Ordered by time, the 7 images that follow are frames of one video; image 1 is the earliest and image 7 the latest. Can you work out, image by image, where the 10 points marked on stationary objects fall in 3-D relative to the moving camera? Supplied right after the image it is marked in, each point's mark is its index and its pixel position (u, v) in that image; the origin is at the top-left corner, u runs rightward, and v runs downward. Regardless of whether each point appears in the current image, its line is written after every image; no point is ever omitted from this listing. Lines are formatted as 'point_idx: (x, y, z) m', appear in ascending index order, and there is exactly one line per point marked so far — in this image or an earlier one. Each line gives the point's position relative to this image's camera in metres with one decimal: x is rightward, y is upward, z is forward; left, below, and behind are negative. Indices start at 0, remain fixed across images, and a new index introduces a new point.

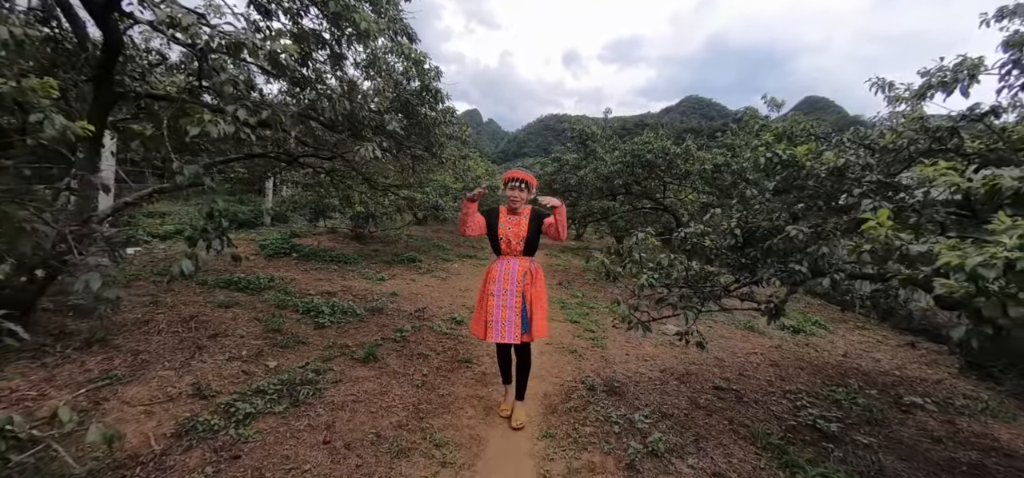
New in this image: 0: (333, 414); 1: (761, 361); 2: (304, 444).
0: (-1.1, -1.1, +2.6) m
1: (+2.6, -1.3, +4.4) m
2: (-1.1, -1.1, +2.3) m
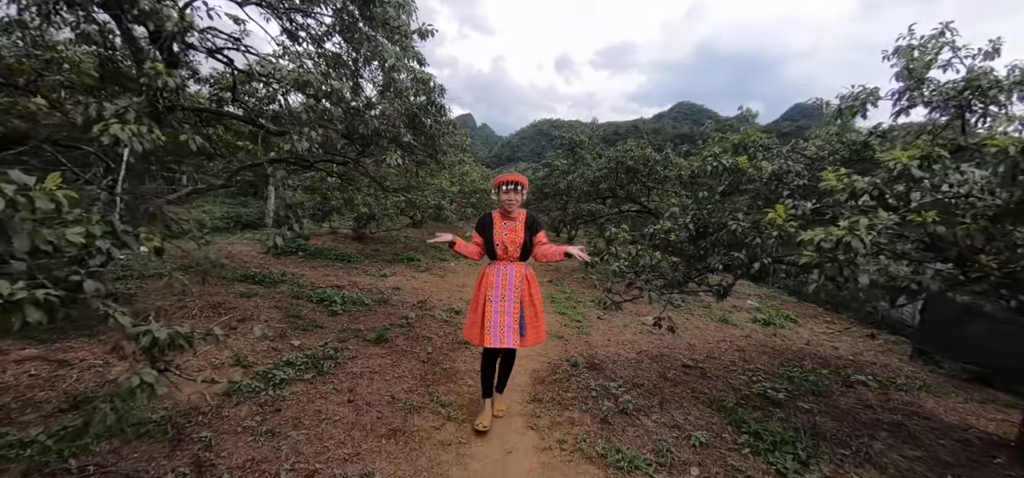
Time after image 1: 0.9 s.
0: (-1.2, -1.0, +3.0) m
1: (+2.6, -1.3, +4.9) m
2: (-1.2, -1.1, +2.7) m
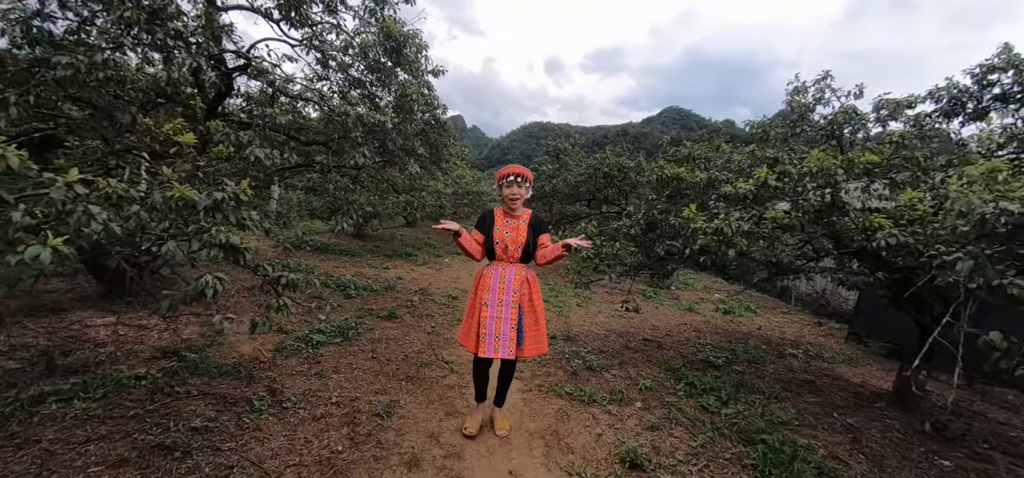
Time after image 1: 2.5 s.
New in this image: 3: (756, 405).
0: (-1.3, -1.0, +3.8) m
1: (+2.4, -1.2, +5.7) m
2: (-1.3, -1.0, +3.5) m
3: (+2.0, -1.4, +3.4) m
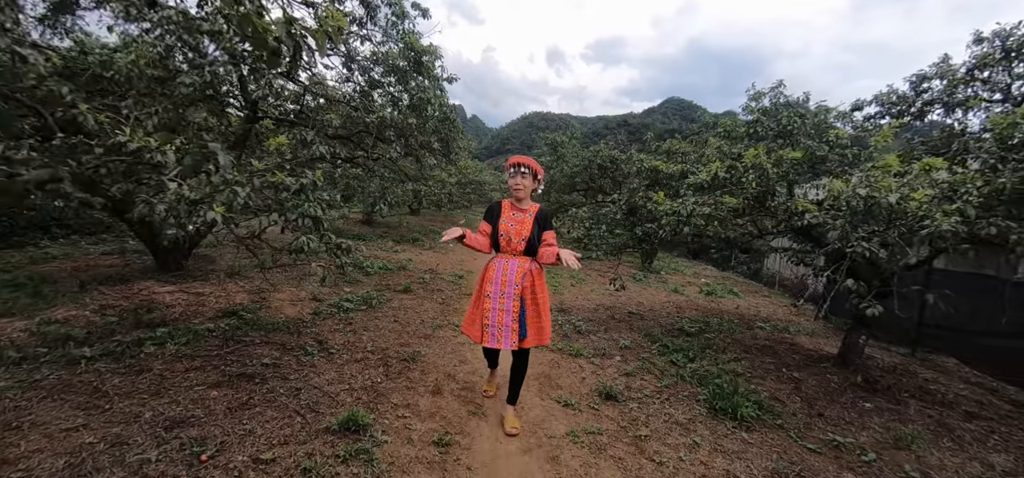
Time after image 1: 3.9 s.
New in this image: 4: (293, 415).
0: (-1.2, -0.8, +4.4) m
1: (+2.4, -1.0, +6.4) m
2: (-1.3, -0.8, +4.1) m
3: (+2.0, -1.2, +4.0) m
4: (-1.3, -1.0, +2.4) m
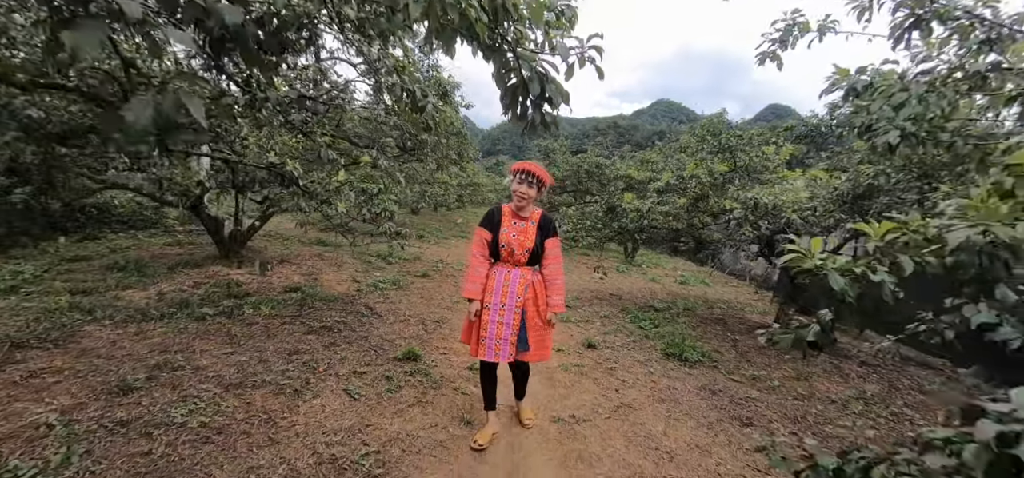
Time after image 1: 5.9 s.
0: (-1.2, -0.7, +5.4) m
1: (+2.4, -0.9, +7.5) m
2: (-1.2, -0.7, +5.1) m
3: (+2.0, -1.1, +5.1) m
4: (-1.2, -0.9, +3.4) m
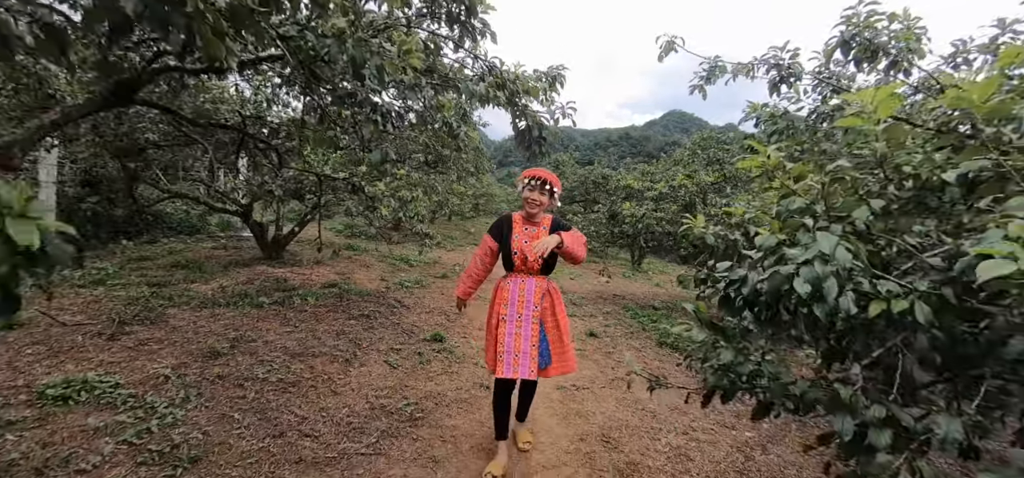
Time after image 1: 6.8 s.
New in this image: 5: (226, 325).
0: (-1.0, -0.7, +6.0) m
1: (+2.6, -1.0, +8.0) m
2: (-1.1, -0.8, +5.7) m
3: (+2.2, -1.1, +5.6) m
4: (-1.1, -0.9, +4.0) m
5: (-2.6, -0.8, +3.8) m
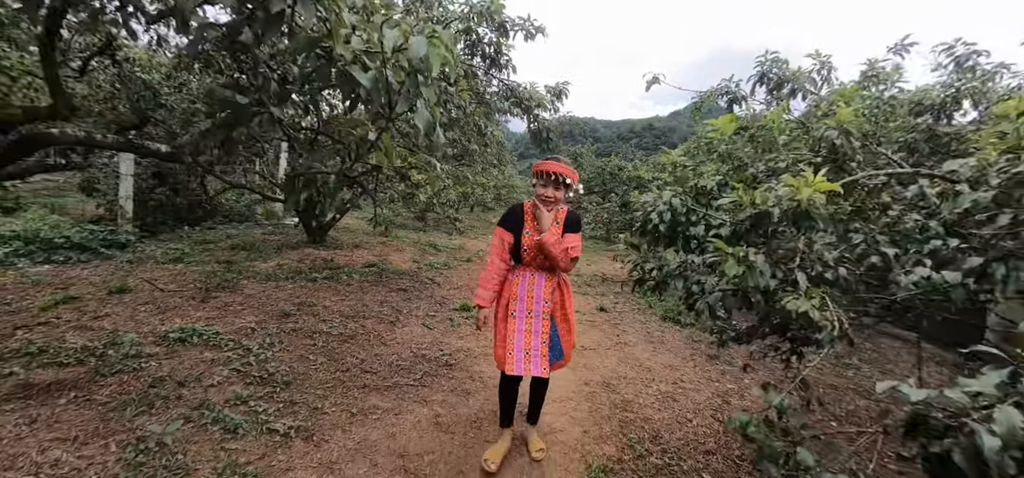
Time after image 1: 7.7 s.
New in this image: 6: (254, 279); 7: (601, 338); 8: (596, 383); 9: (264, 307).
0: (-0.7, -0.5, +6.7) m
1: (+3.0, -0.8, +8.4) m
2: (-0.8, -0.5, +6.4) m
3: (+2.5, -0.9, +6.1) m
4: (-0.9, -0.7, +4.7) m
5: (-2.4, -0.6, +4.5) m
6: (-3.1, -0.5, +4.9) m
7: (+0.9, -1.0, +4.3) m
8: (+0.7, -1.1, +3.3) m
9: (-2.4, -0.7, +4.0) m
